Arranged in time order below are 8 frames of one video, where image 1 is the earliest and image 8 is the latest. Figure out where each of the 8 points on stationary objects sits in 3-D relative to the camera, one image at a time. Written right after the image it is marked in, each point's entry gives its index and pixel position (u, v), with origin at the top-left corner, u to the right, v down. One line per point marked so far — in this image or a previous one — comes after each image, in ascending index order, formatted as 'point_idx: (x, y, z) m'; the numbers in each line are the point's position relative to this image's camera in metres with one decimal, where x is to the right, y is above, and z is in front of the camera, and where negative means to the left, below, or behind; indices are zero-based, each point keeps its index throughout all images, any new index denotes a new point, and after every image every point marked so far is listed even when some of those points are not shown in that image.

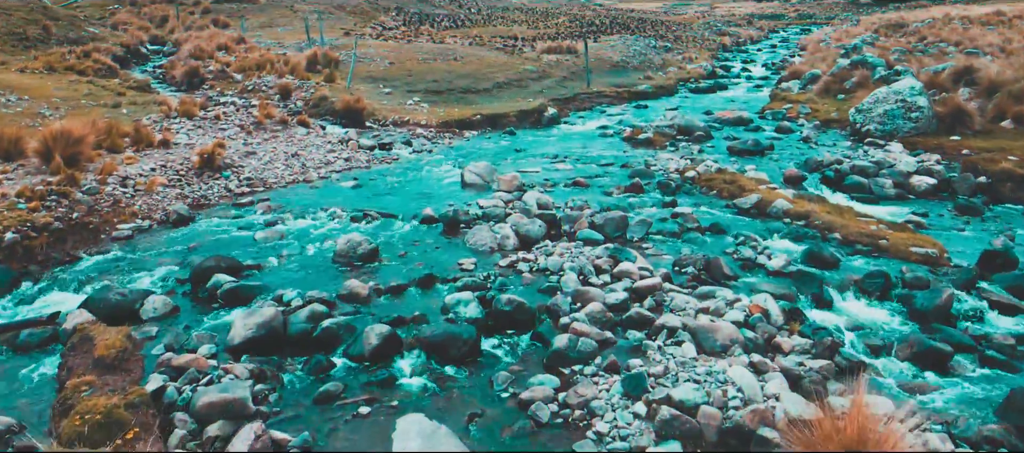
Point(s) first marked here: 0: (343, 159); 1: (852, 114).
0: (-3.6, +1.4, +15.1) m
1: (+8.5, +2.8, +17.7) m
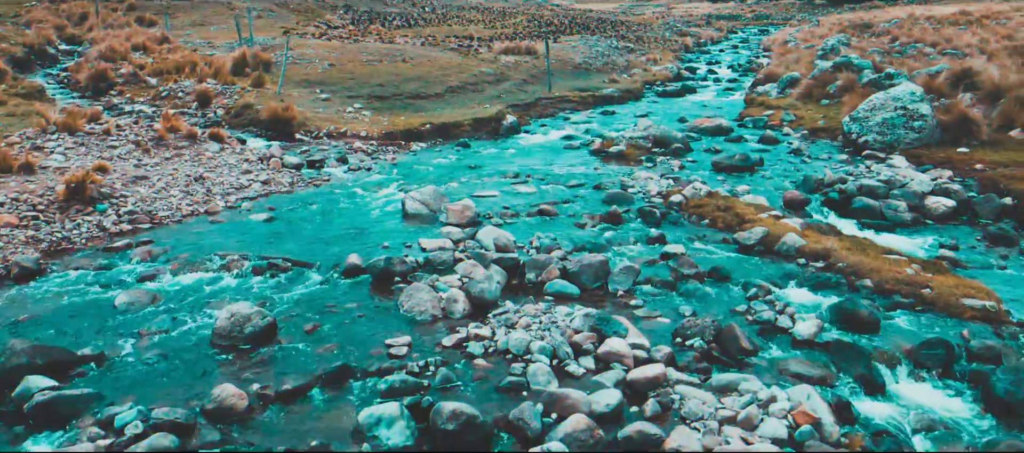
0: (-4.5, +0.8, +12.5) m
1: (+7.5, +2.3, +15.9) m
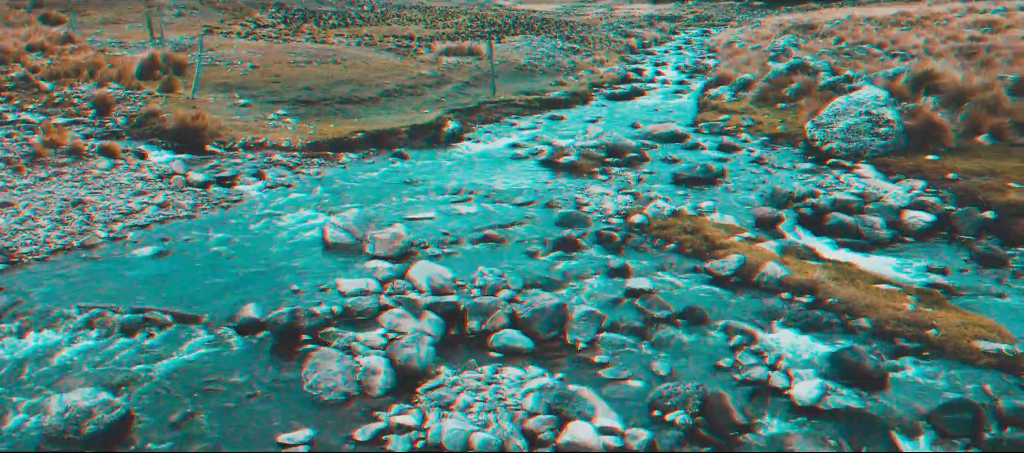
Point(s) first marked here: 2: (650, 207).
0: (-5.4, +0.3, +10.7) m
1: (+6.2, +2.1, +14.9) m
2: (+2.0, +0.3, +10.5) m
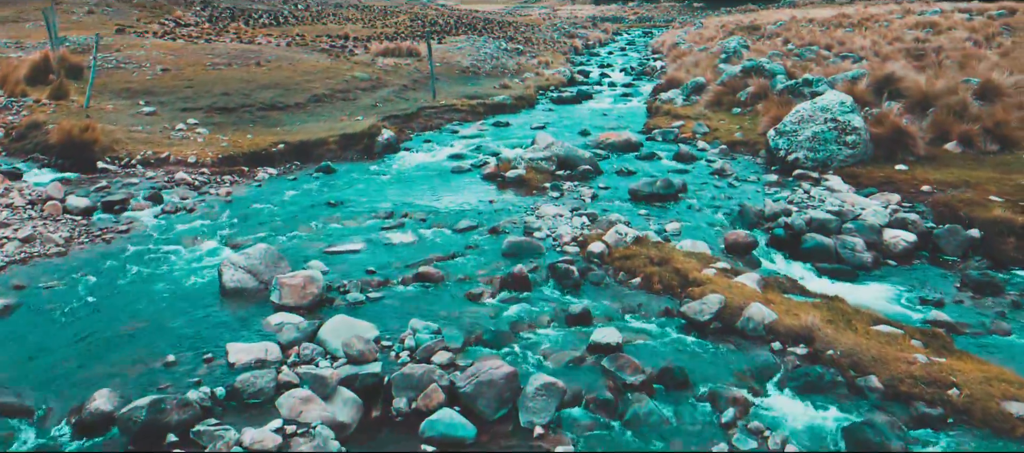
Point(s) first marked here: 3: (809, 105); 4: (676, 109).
0: (-6.2, -0.2, +8.8) m
1: (+5.1, +1.8, +13.9) m
2: (+1.3, -0.1, +9.2) m
3: (+5.8, +2.4, +13.8) m
4: (+4.5, +3.2, +19.3) m
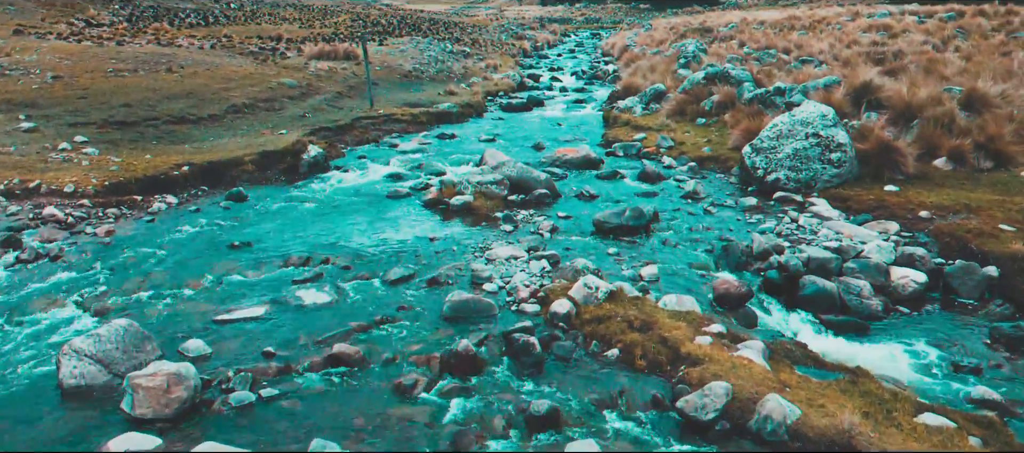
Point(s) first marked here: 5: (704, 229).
0: (-6.7, -0.8, +6.6) m
1: (+4.1, +1.3, +12.5) m
2: (+0.7, -0.6, +7.5) m
3: (+4.8, +1.9, +12.4) m
4: (+3.1, +2.7, +17.8) m
5: (+2.7, 0.0, +9.9) m
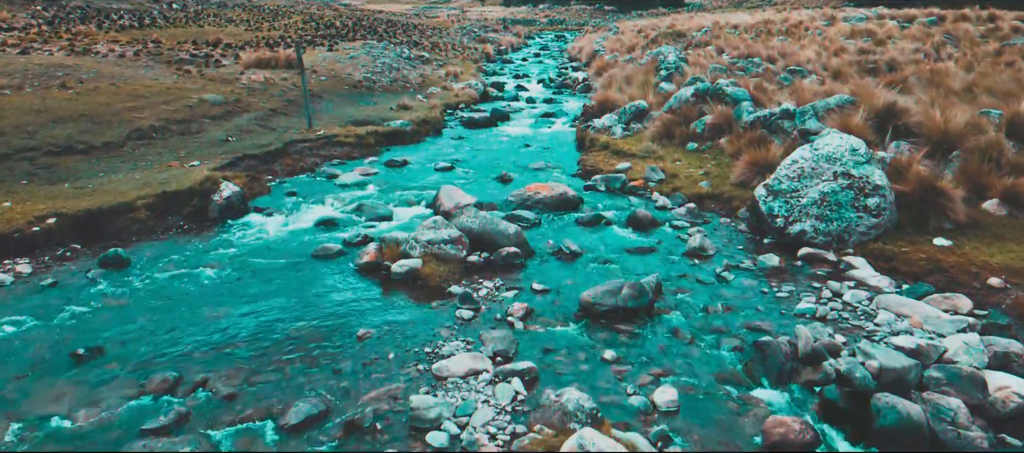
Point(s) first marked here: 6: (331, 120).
0: (-7.0, -1.8, +3.8) m
1: (+3.5, +0.5, +10.2) m
2: (+0.4, -1.5, +5.0) m
3: (+4.2, +1.1, +10.1) m
4: (+2.3, +1.8, +15.4) m
5: (+2.3, -0.9, +7.5) m
6: (-4.8, +2.8, +18.5) m
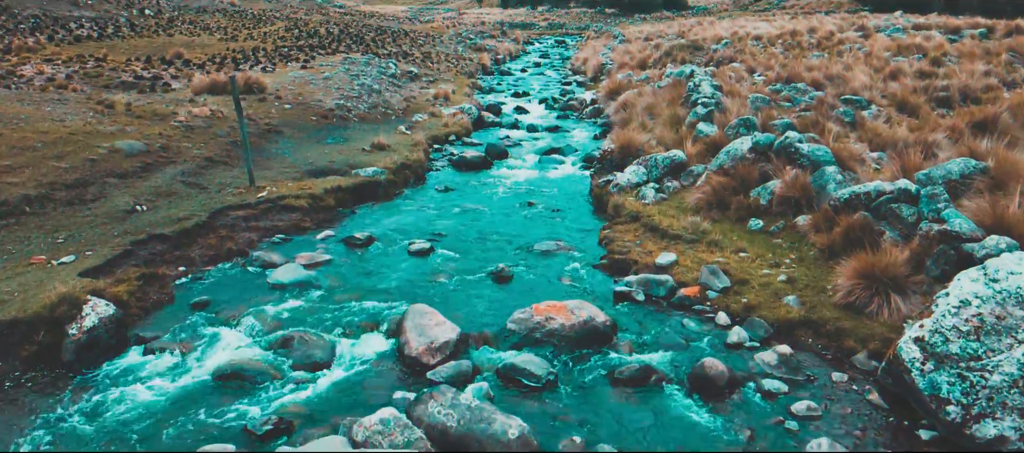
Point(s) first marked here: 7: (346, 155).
0: (-6.9, -3.4, 0.0) m
1: (+3.6, -1.1, +6.4) m
2: (+0.4, -3.1, +1.3) m
3: (+4.3, -0.5, +6.4) m
4: (+2.3, +0.2, +11.7) m
5: (+2.3, -2.5, +3.8) m
6: (-4.8, +1.2, +14.7) m
7: (-3.9, +1.7, +16.5) m
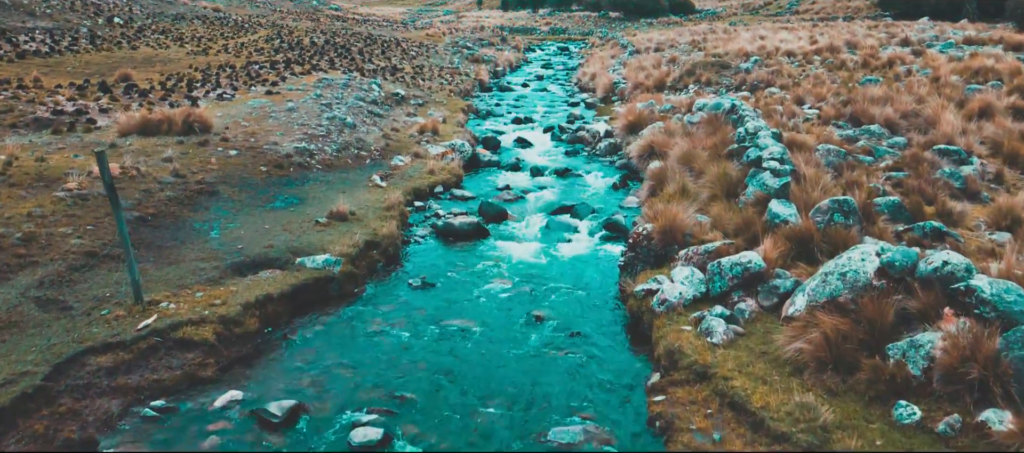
0: (-6.9, -5.2, -4.0) m
1: (+3.6, -2.9, +2.4) m
2: (+0.4, -4.9, -2.8) m
3: (+4.3, -2.3, +2.3) m
4: (+2.3, -1.5, +7.6) m
5: (+2.3, -4.3, -0.3) m
6: (-4.8, -0.6, +10.7) m
7: (-3.9, -0.1, +12.5) m
